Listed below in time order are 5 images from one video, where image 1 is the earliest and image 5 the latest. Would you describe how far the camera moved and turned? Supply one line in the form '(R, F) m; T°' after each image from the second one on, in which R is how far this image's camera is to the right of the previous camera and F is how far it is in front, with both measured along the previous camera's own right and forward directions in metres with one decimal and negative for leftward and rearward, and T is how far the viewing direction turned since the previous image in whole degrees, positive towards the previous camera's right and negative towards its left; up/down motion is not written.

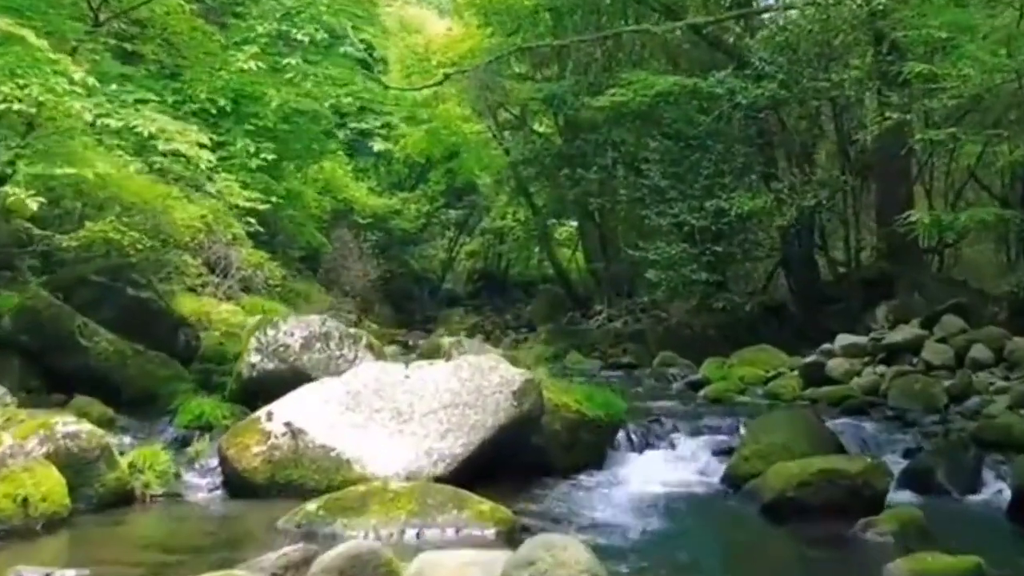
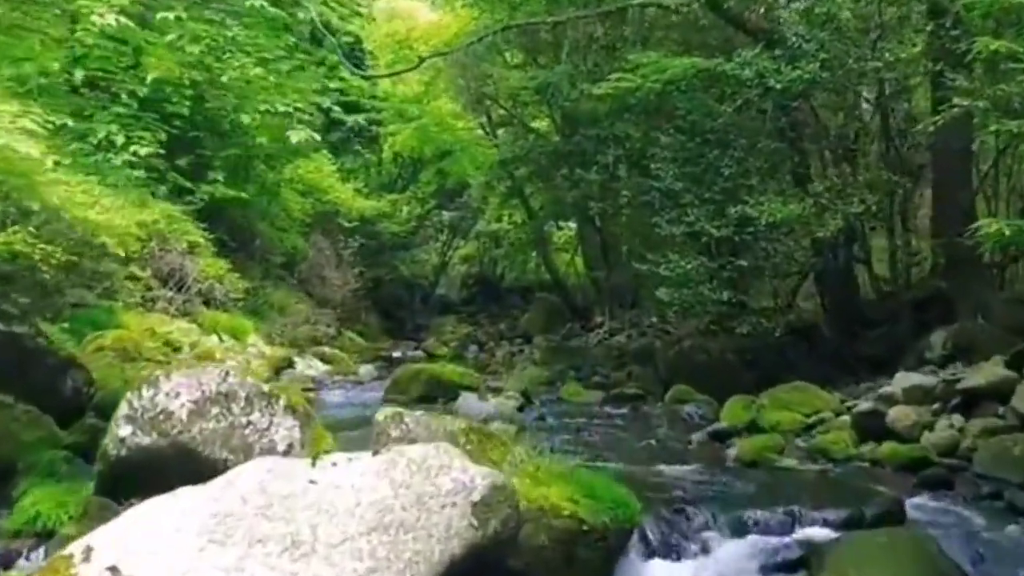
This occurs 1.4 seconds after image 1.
(+0.3, +2.6) m; 0°
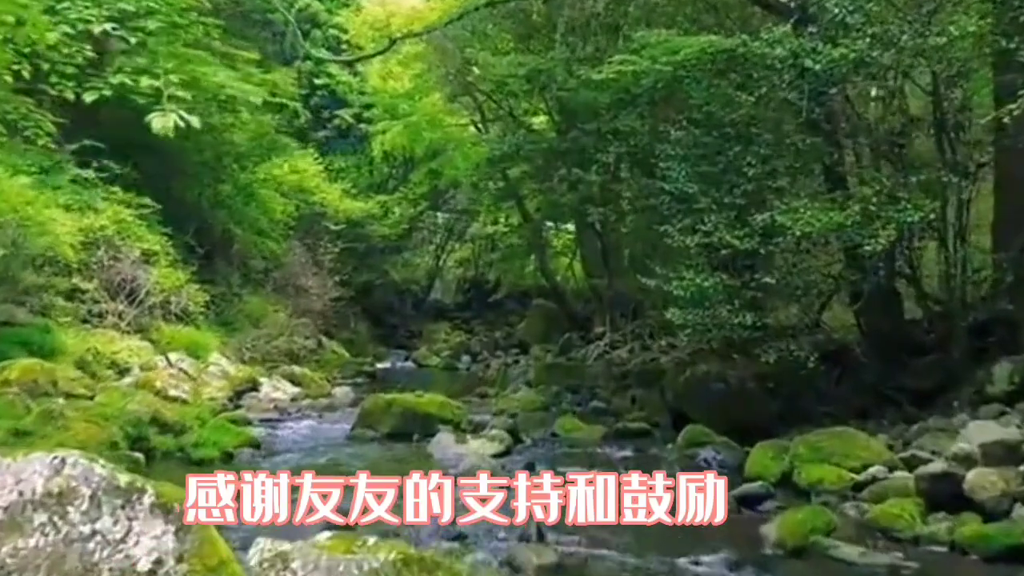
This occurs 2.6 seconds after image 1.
(+0.3, +2.1) m; 0°
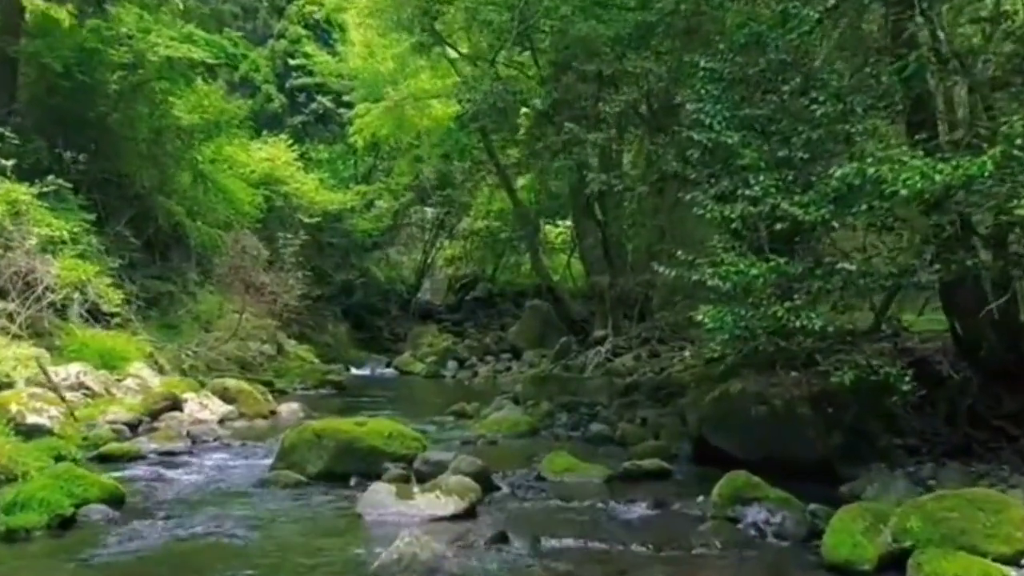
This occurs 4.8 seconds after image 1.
(+0.4, +3.4) m; 0°
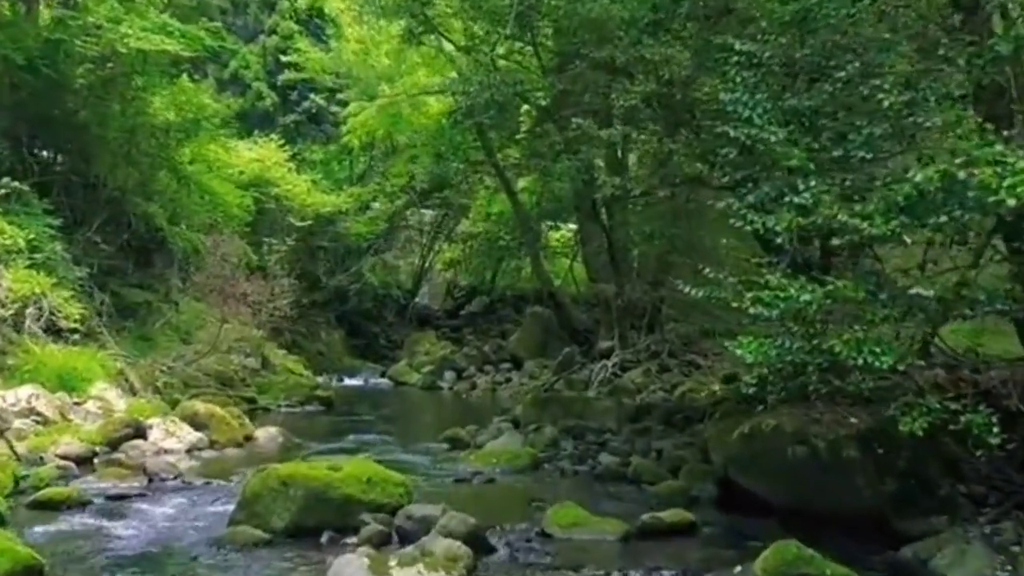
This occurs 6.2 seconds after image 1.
(0.0, +1.5) m; 0°
